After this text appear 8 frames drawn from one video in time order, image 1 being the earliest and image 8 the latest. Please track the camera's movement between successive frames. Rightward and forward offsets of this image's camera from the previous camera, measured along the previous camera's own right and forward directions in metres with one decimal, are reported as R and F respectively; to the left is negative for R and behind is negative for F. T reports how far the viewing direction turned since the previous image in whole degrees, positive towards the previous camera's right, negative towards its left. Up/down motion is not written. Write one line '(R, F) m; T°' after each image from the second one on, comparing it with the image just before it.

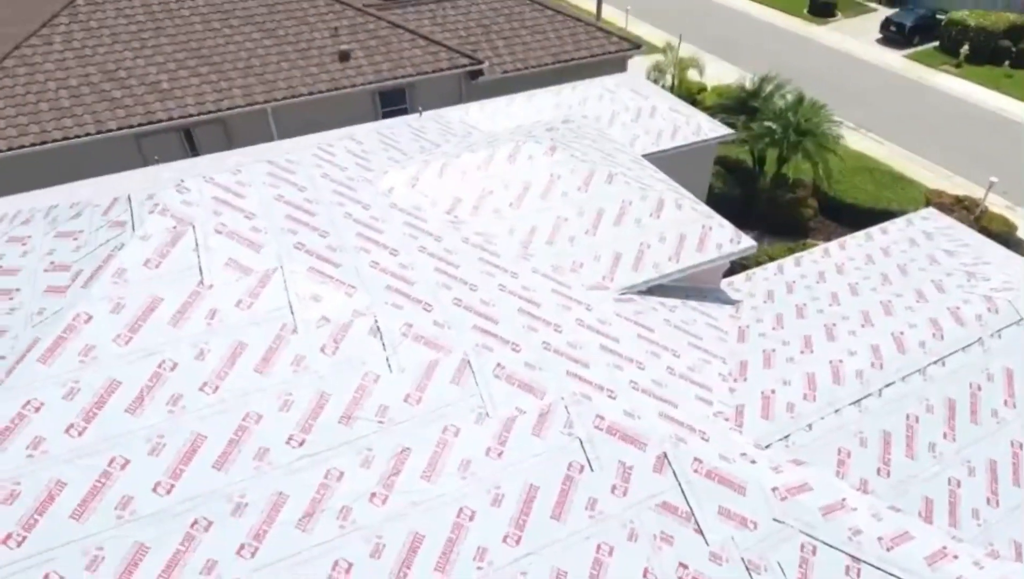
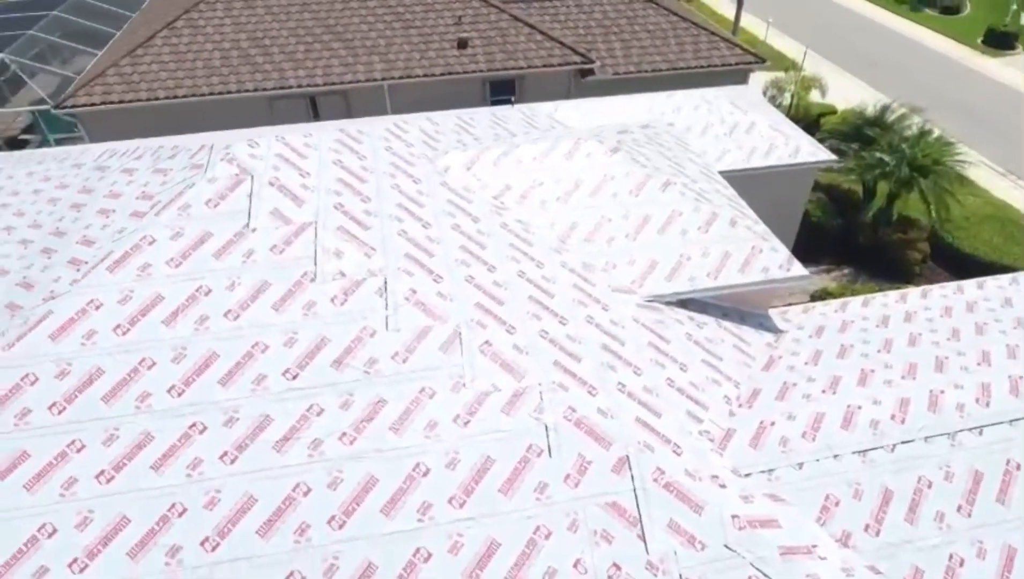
(+1.8, -0.2) m; -11°
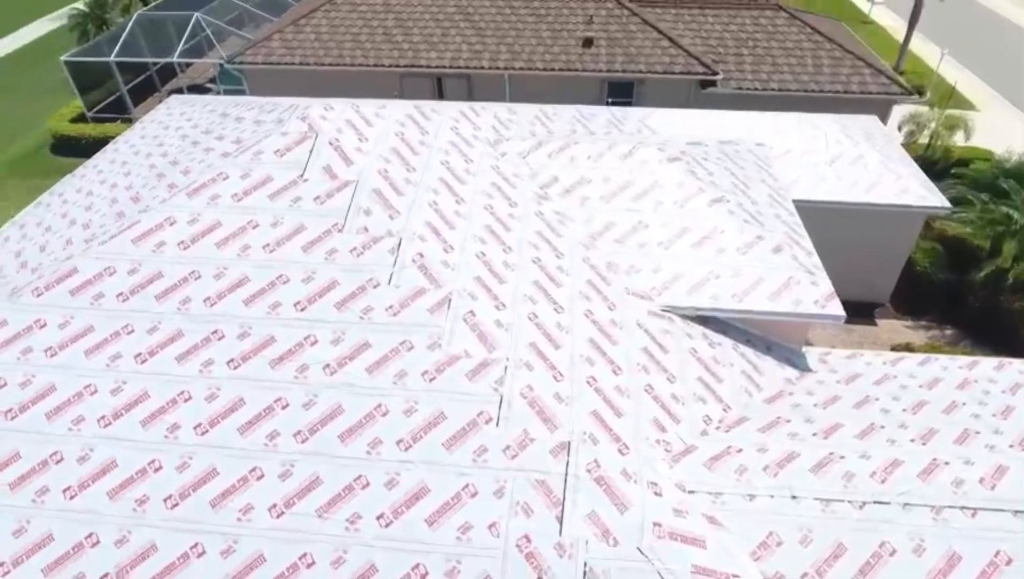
(+2.3, -0.4) m; -12°
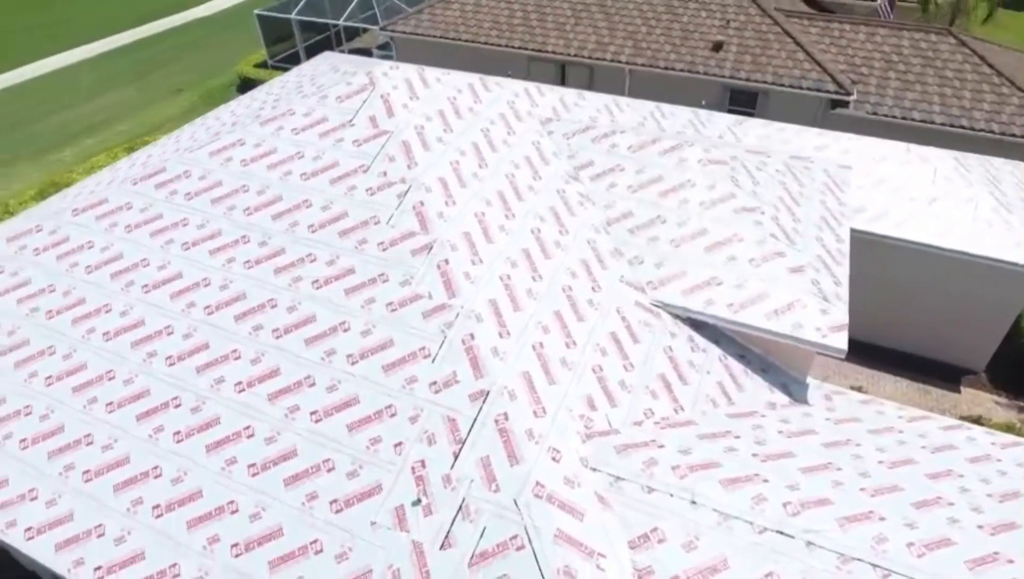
(+3.1, -0.2) m; -14°
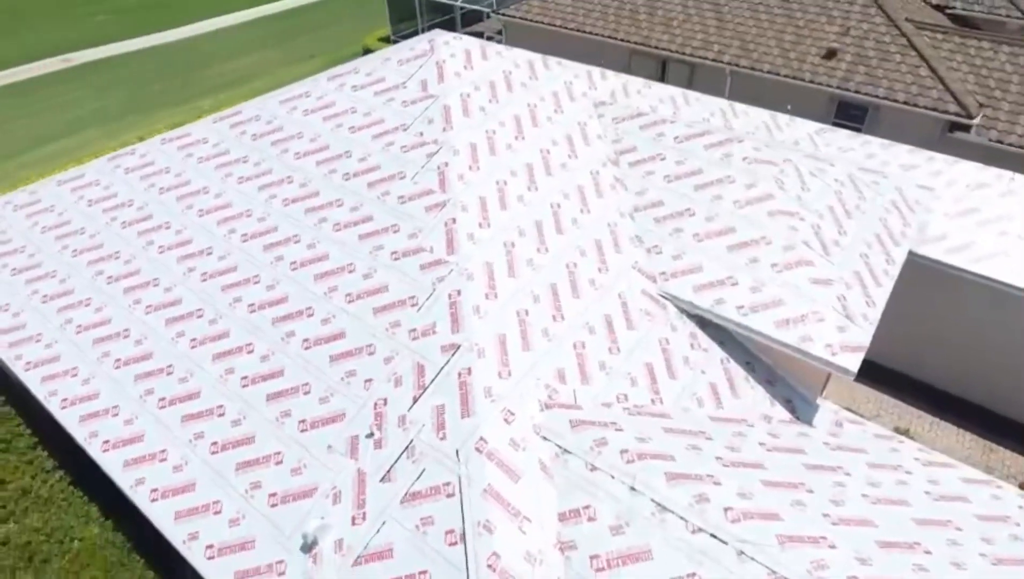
(+2.1, 0.0) m; -10°
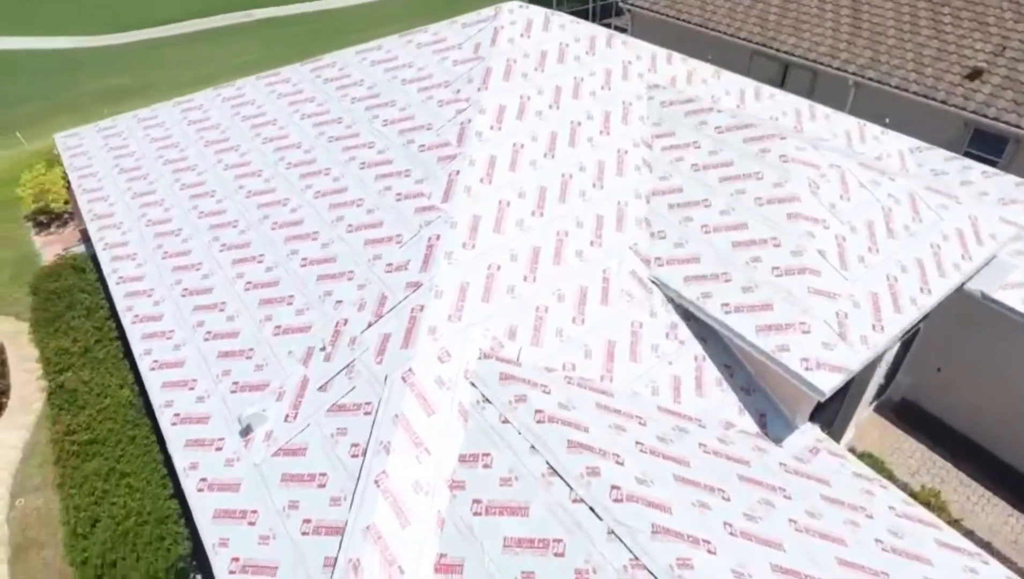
(+2.8, +0.1) m; -13°
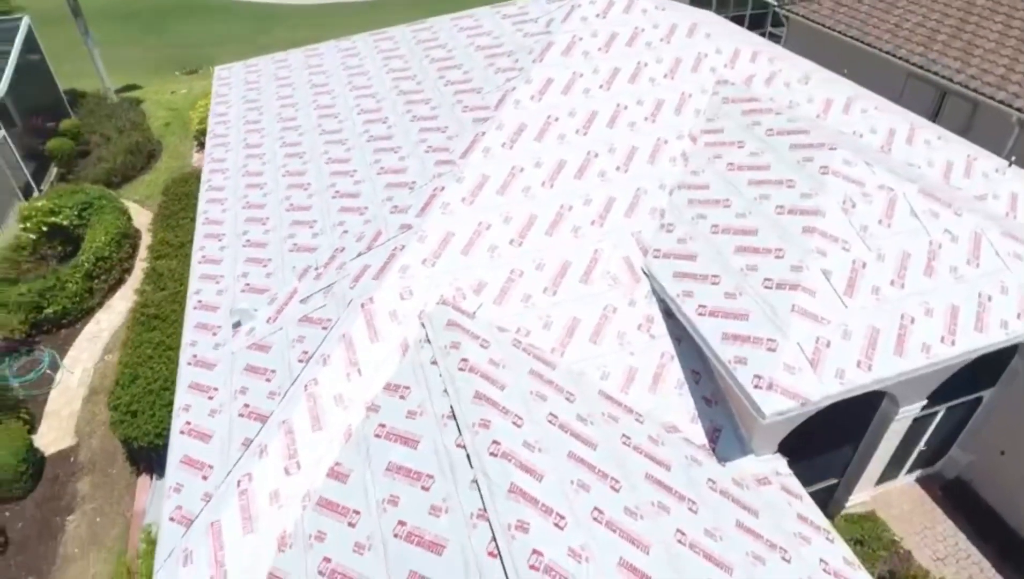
(+3.0, +0.2) m; -14°
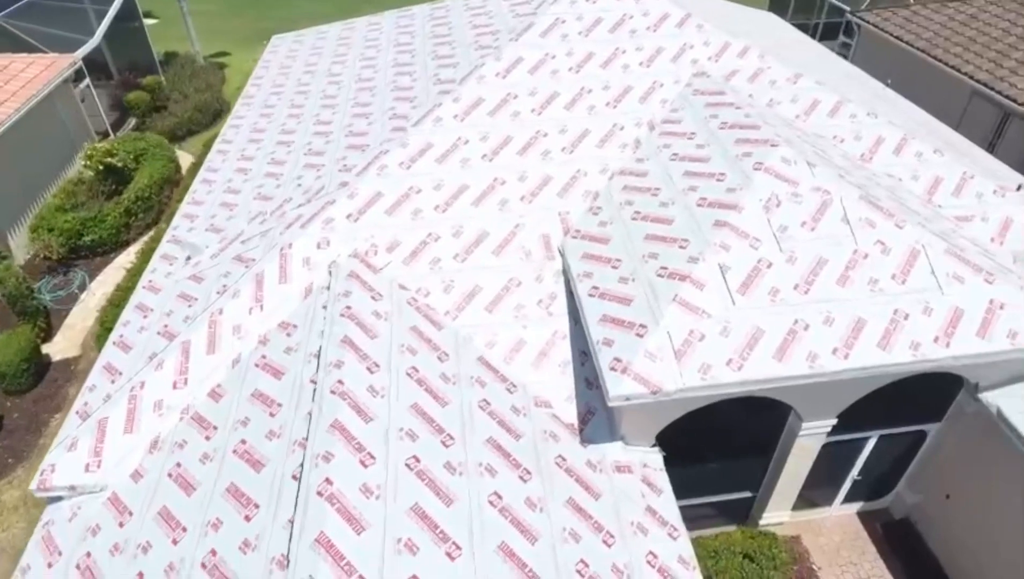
(+3.1, 0.0) m; -9°
